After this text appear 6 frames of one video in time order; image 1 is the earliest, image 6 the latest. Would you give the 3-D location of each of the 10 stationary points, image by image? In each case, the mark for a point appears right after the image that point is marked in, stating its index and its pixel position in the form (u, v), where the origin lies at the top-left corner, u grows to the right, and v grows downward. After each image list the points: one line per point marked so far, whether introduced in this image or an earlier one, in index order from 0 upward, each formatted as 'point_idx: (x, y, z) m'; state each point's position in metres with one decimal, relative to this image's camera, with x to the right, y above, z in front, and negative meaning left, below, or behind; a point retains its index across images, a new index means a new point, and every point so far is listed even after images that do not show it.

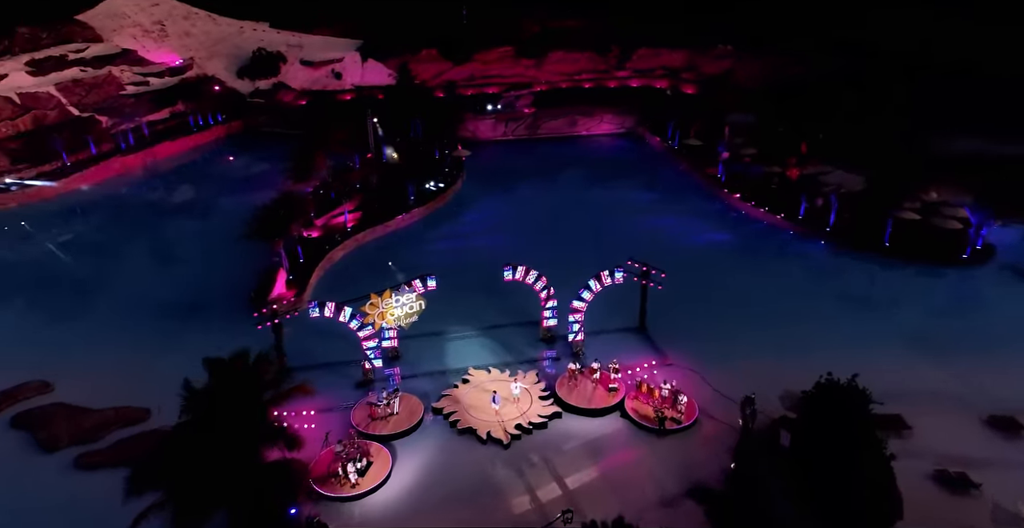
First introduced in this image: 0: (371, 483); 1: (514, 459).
0: (-3.8, -6.1, +16.5) m
1: (+0.1, -6.0, +18.3) m
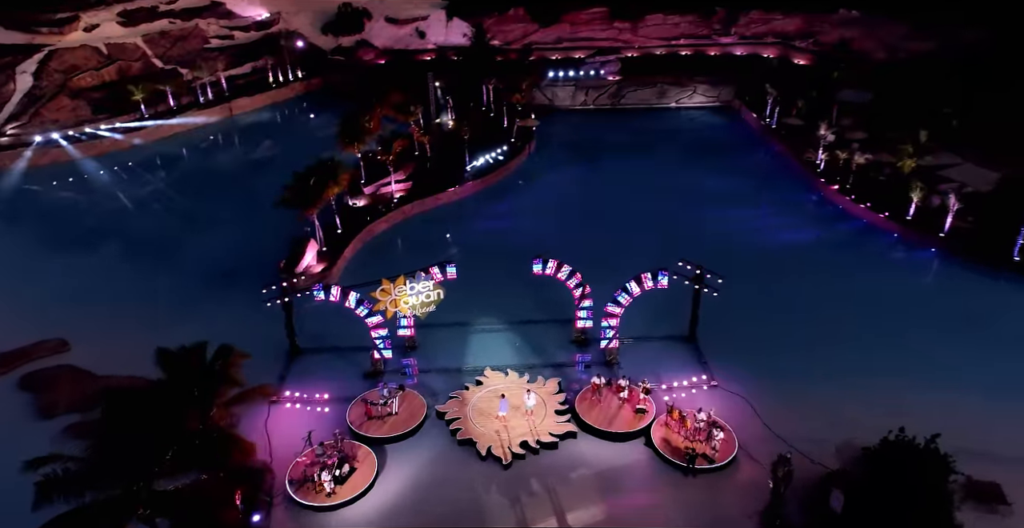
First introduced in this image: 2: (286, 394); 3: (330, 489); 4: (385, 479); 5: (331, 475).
0: (-4.1, -5.9, +15.1) m
1: (0.0, -6.0, +16.3) m
2: (-7.0, -4.1, +19.3) m
3: (-4.6, -5.7, +14.9) m
4: (-3.4, -5.8, +16.0) m
5: (-4.6, -5.4, +15.1) m
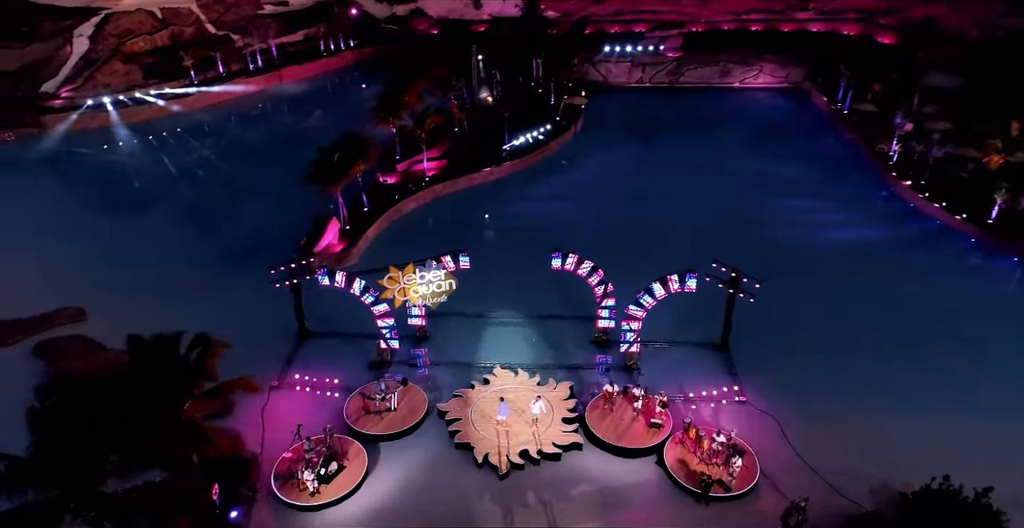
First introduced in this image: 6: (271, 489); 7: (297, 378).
0: (-4.3, -5.7, +14.5) m
1: (-0.1, -6.0, +15.3) m
2: (-6.7, -3.5, +18.9) m
3: (-4.8, -5.5, +14.4) m
4: (-3.6, -5.6, +15.4) m
5: (-4.9, -5.1, +14.5) m
6: (-5.8, -5.5, +14.4) m
7: (-6.5, -3.5, +18.9) m
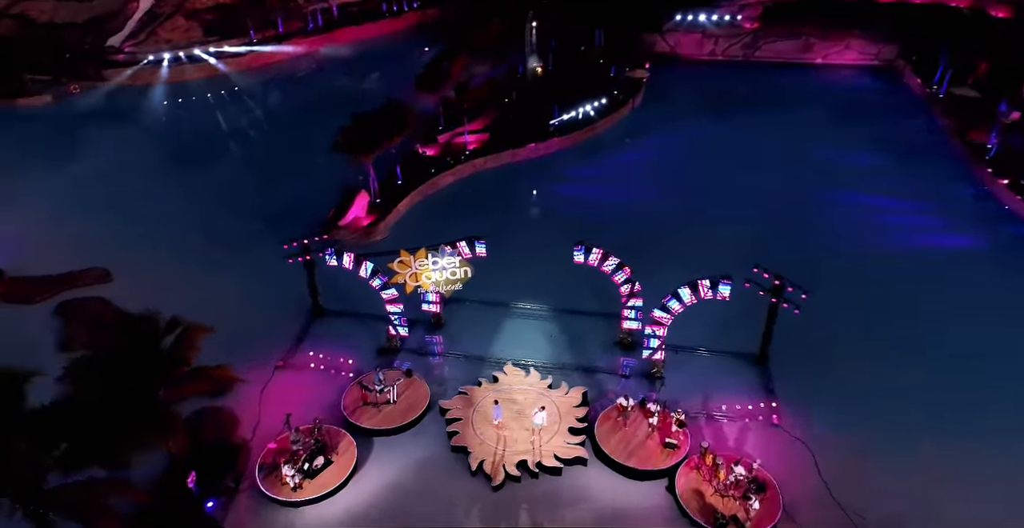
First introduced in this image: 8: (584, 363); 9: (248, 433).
0: (-4.6, -5.4, +14.0) m
1: (-0.3, -5.9, +14.4) m
2: (-6.3, -2.8, +18.4) m
3: (-5.1, -5.1, +13.8) m
4: (-3.8, -5.3, +14.7) m
5: (-5.1, -4.8, +14.0) m
6: (-6.1, -5.1, +14.0) m
7: (-6.2, -2.8, +18.4) m
8: (+2.3, -3.2, +19.2) m
9: (-6.8, -4.4, +15.4) m
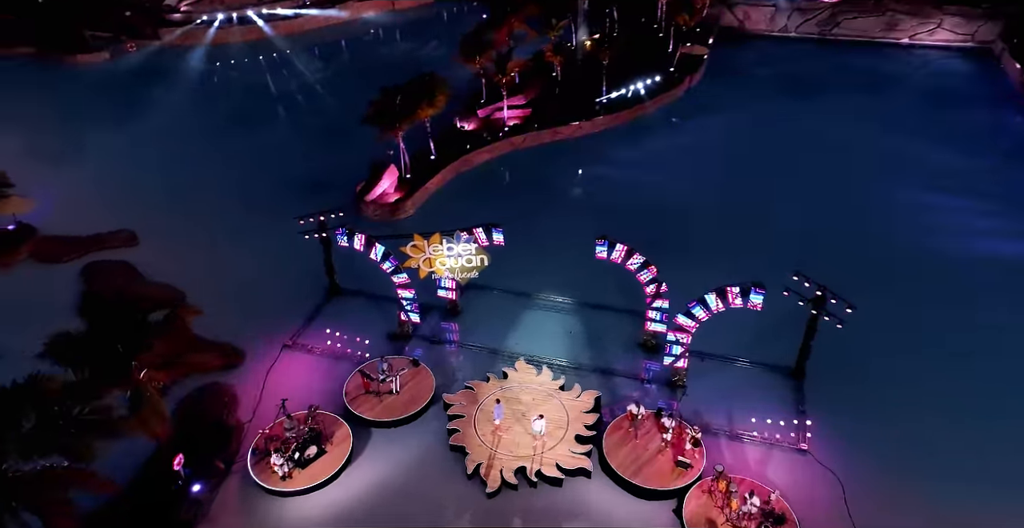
0: (-4.7, -5.0, +13.7) m
1: (-0.5, -5.8, +13.7) m
2: (-5.9, -2.2, +18.1) m
3: (-5.2, -4.8, +13.6) m
4: (-3.8, -5.0, +14.3) m
5: (-5.2, -4.4, +13.7) m
6: (-6.2, -4.7, +13.8) m
7: (-5.7, -2.2, +18.0) m
8: (+2.7, -3.0, +18.1) m
9: (-6.7, -3.9, +15.2) m
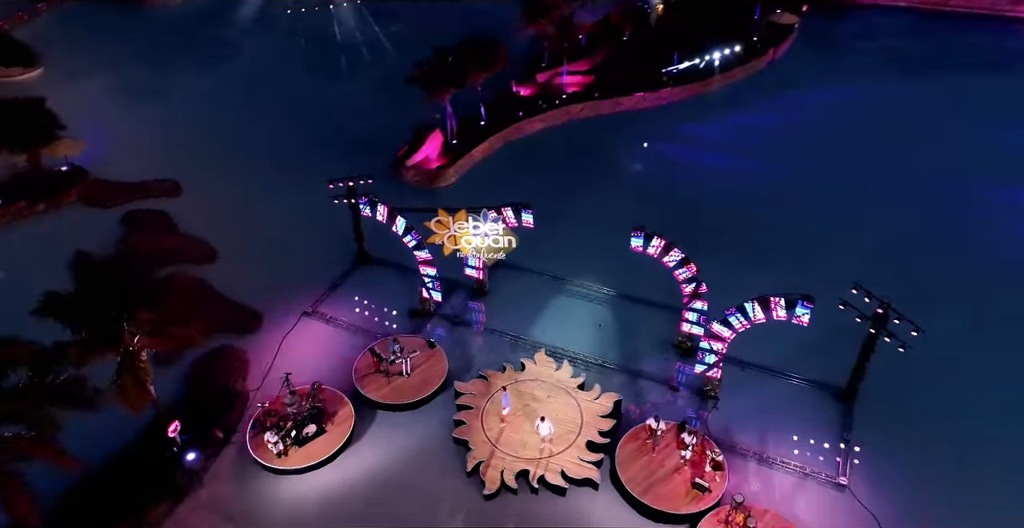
0: (-4.7, -4.5, +13.4) m
1: (-0.6, -5.6, +13.1) m
2: (-5.2, -1.2, +17.7) m
3: (-5.2, -4.1, +13.4) m
4: (-3.8, -4.4, +14.0) m
5: (-5.1, -3.8, +13.4) m
6: (-6.1, -3.9, +13.7) m
7: (-5.0, -1.2, +17.6) m
8: (+3.3, -2.8, +16.9) m
9: (-6.5, -3.0, +15.1) m
